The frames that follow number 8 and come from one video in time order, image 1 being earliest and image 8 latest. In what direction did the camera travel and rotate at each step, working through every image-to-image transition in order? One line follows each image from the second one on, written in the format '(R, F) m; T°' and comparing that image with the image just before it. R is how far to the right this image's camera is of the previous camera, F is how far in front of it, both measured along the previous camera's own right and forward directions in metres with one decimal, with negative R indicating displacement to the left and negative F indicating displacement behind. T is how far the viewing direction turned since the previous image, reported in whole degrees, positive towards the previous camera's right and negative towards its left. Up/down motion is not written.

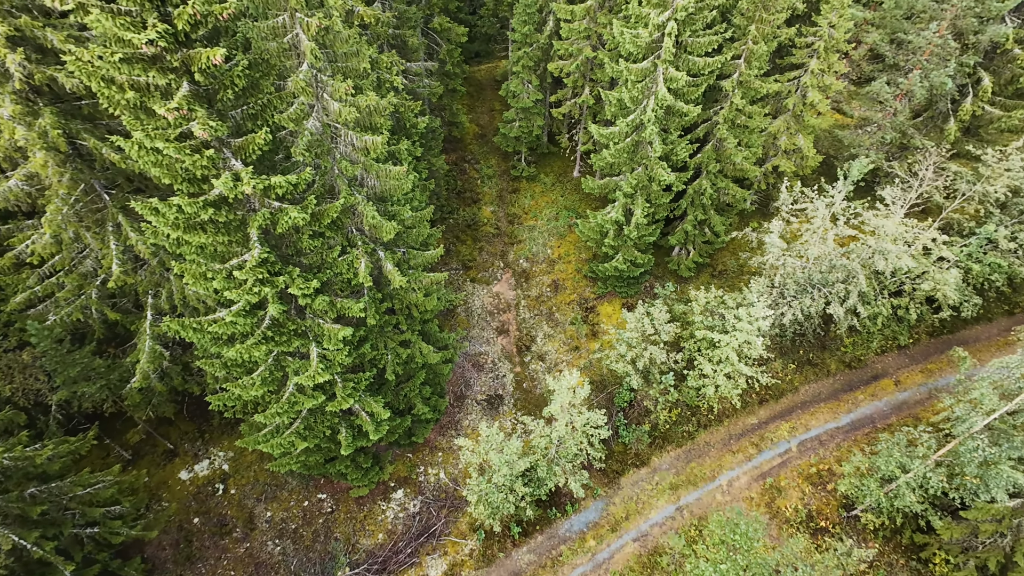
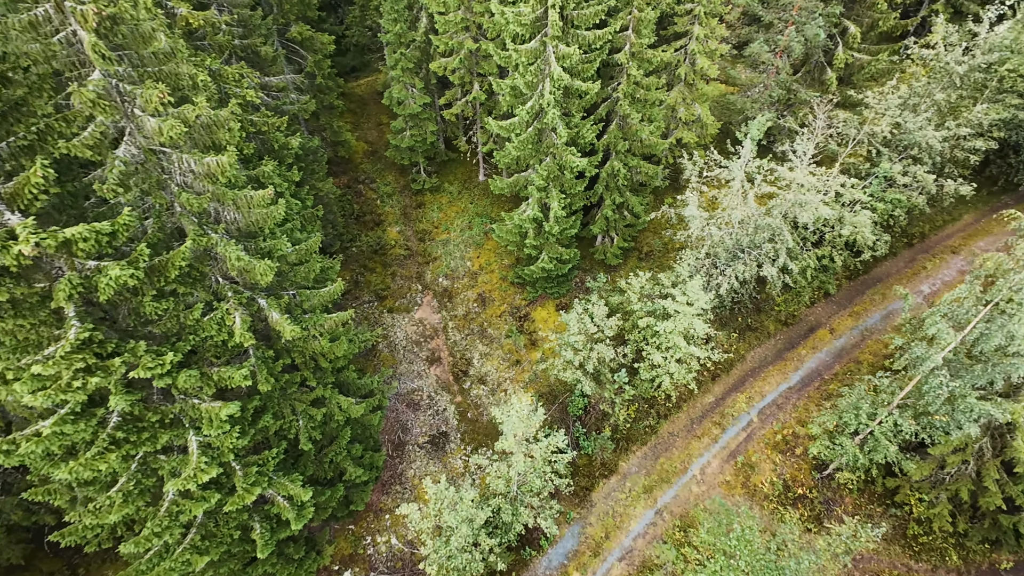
(+0.2, +2.1) m; +9°
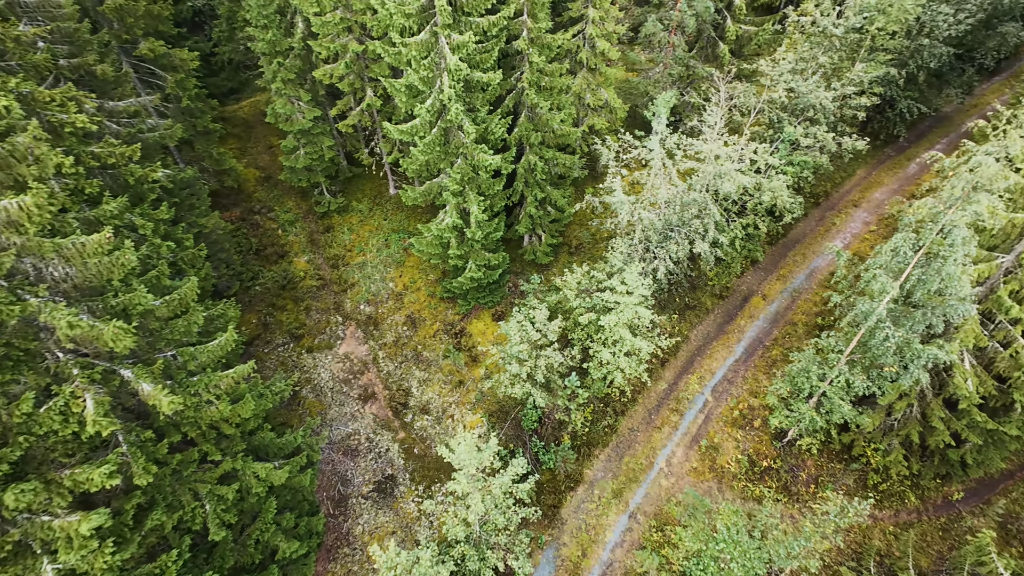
(+0.2, +1.5) m; +8°
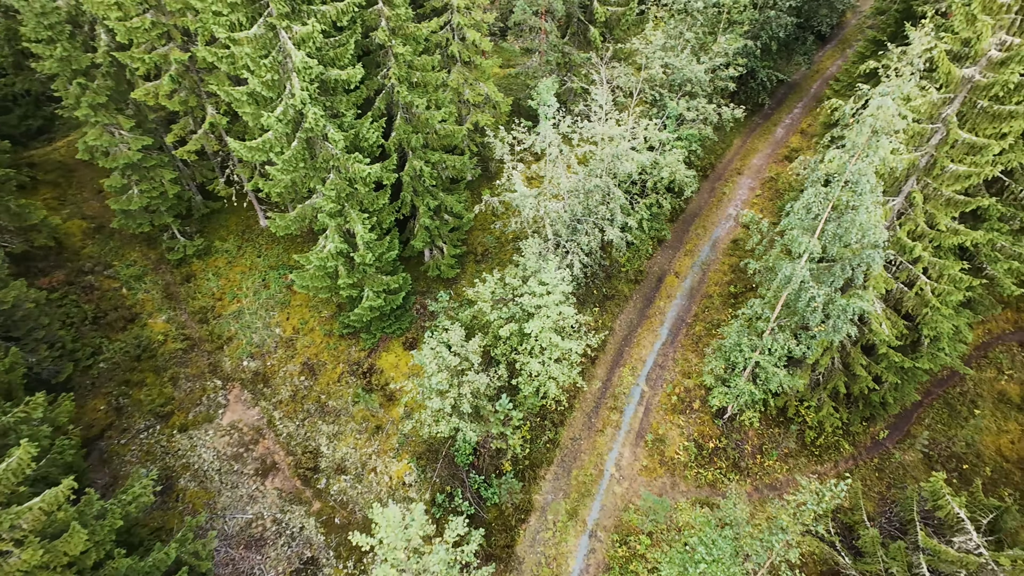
(+0.3, +1.9) m; +10°
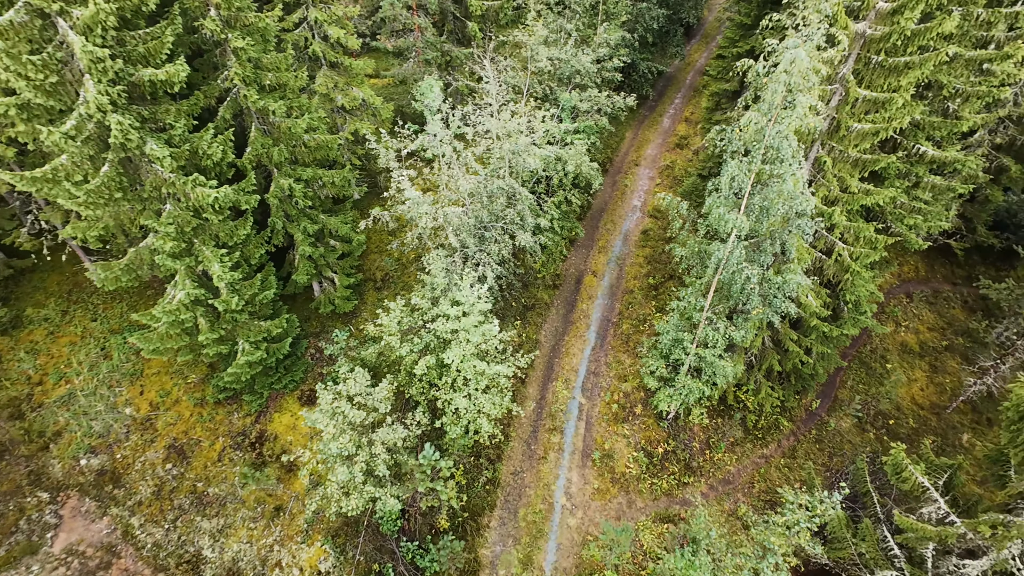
(+0.2, +2.1) m; +10°
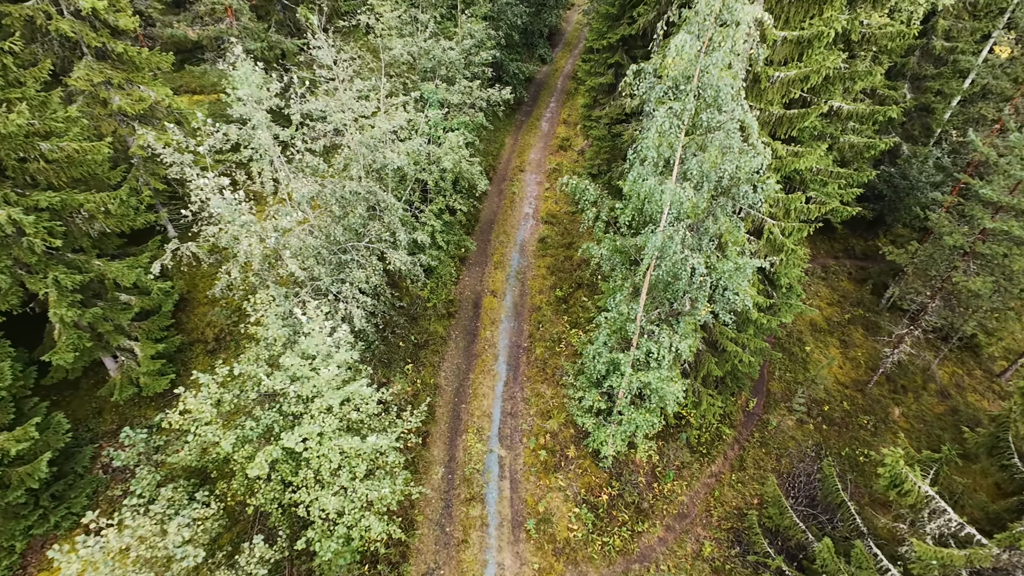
(+0.5, +3.5) m; +12°
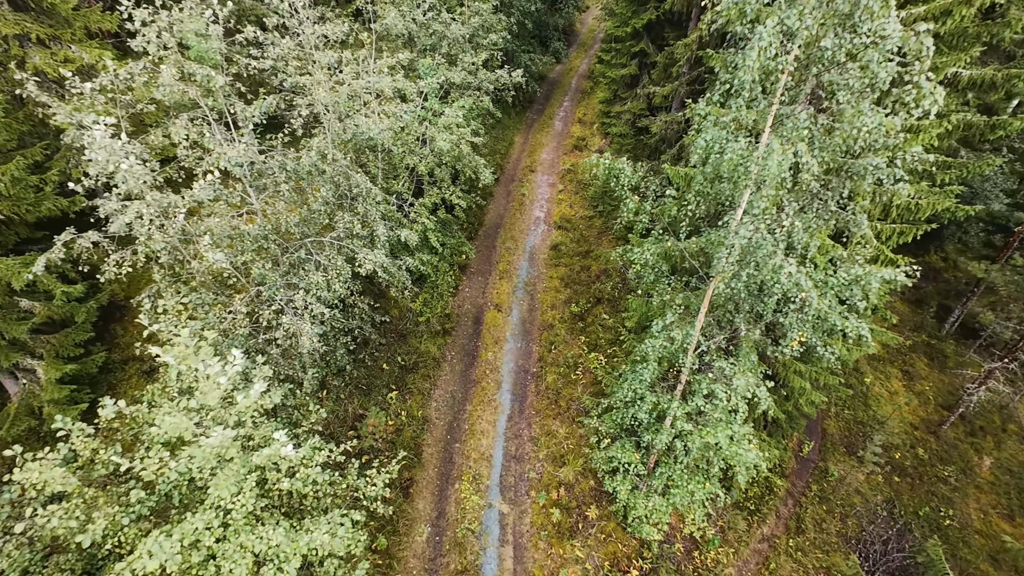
(-0.1, +2.7) m; -1°
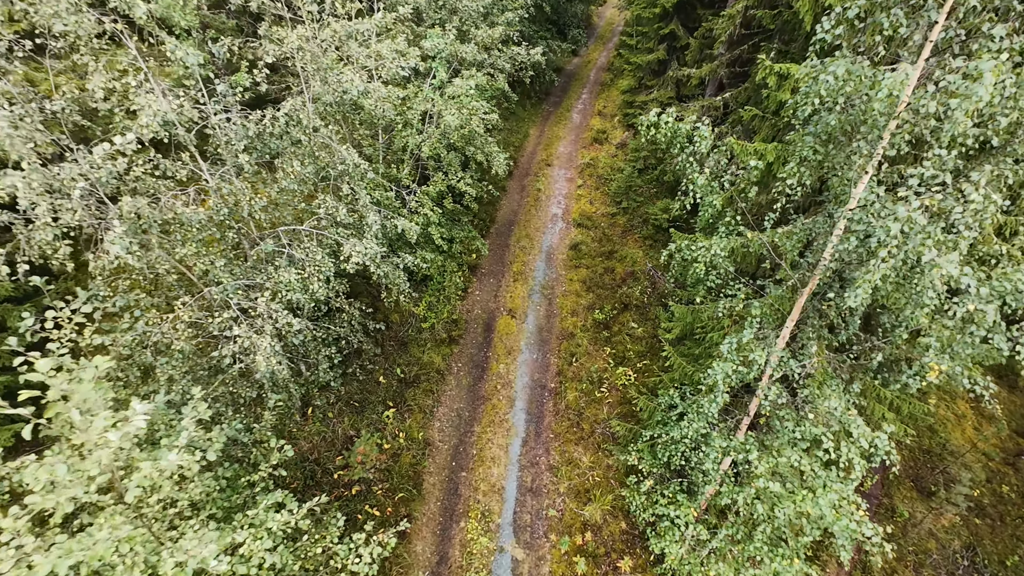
(-0.2, +1.8) m; -1°
